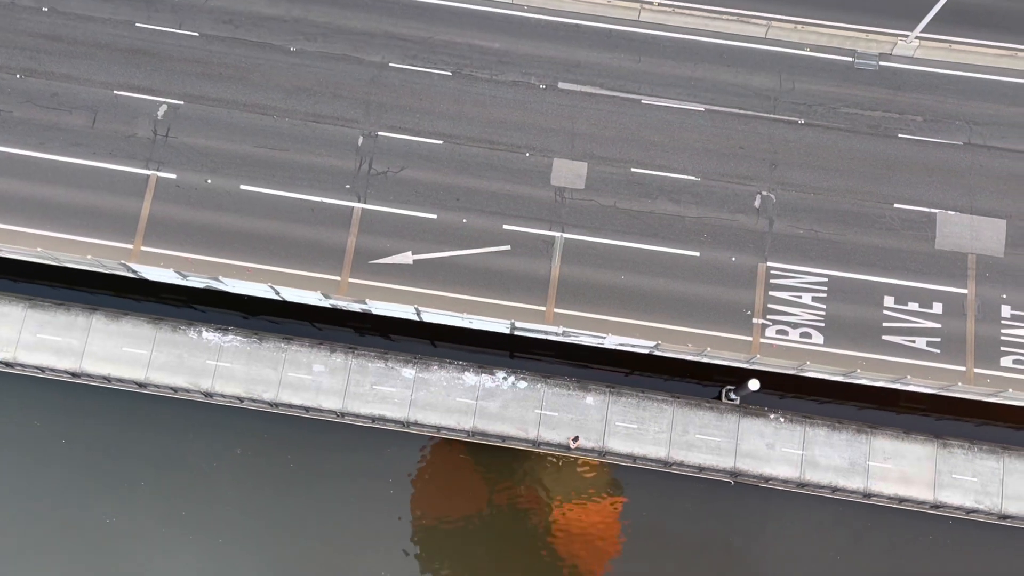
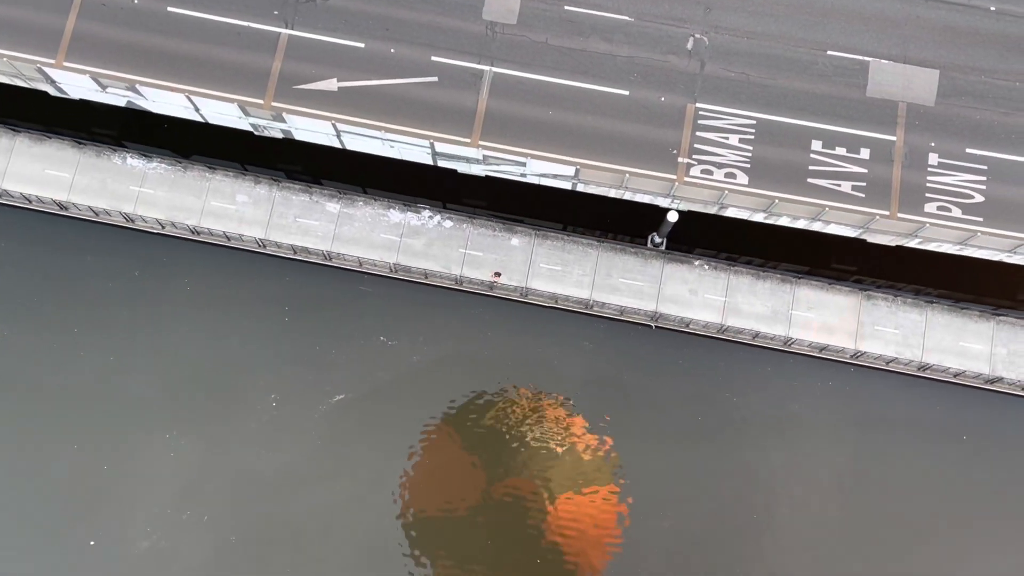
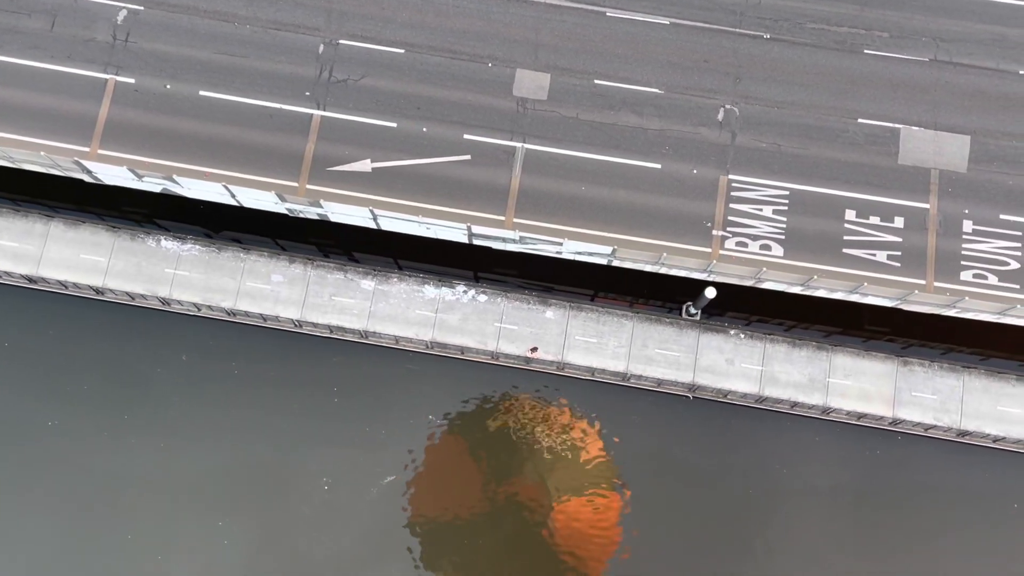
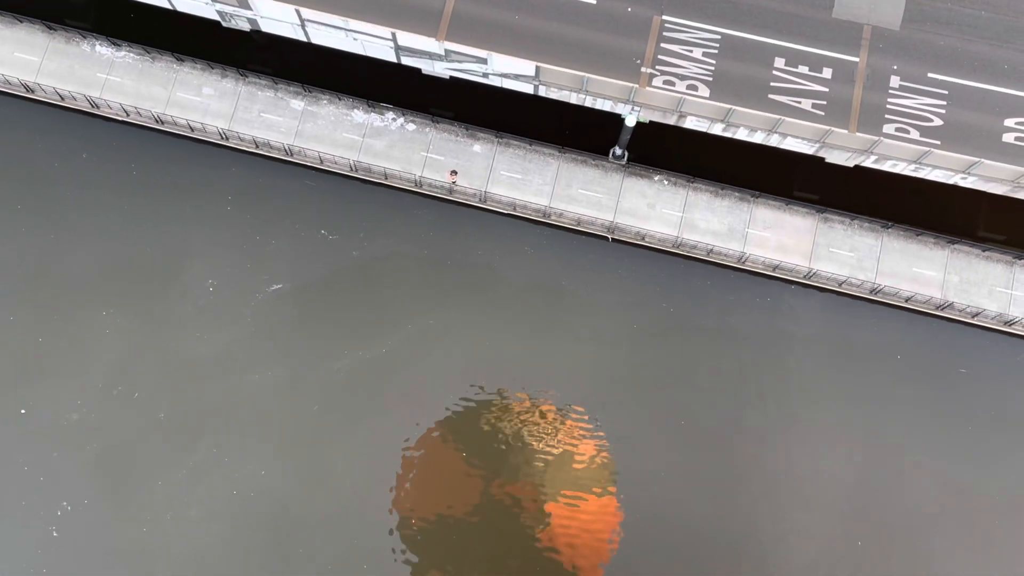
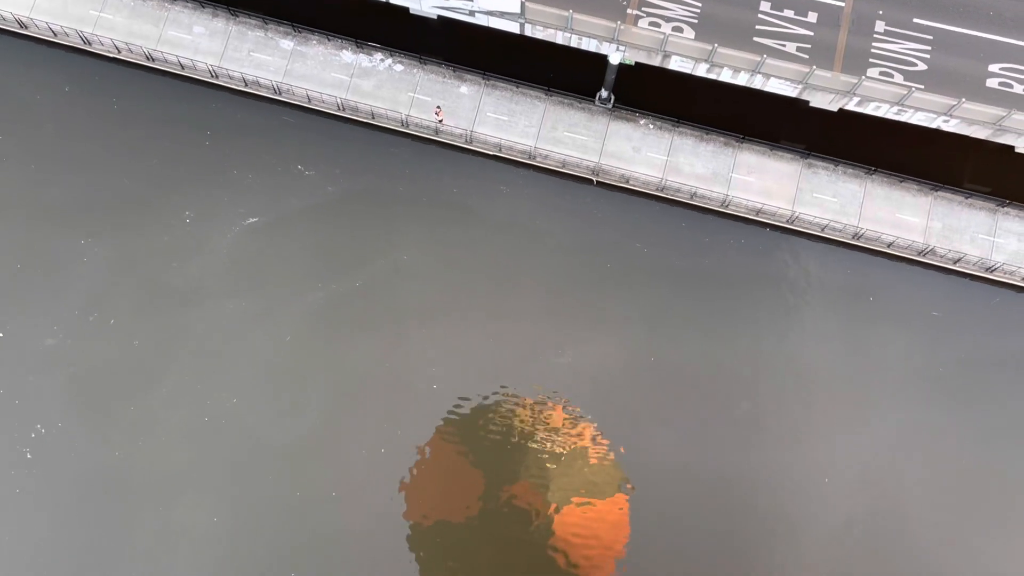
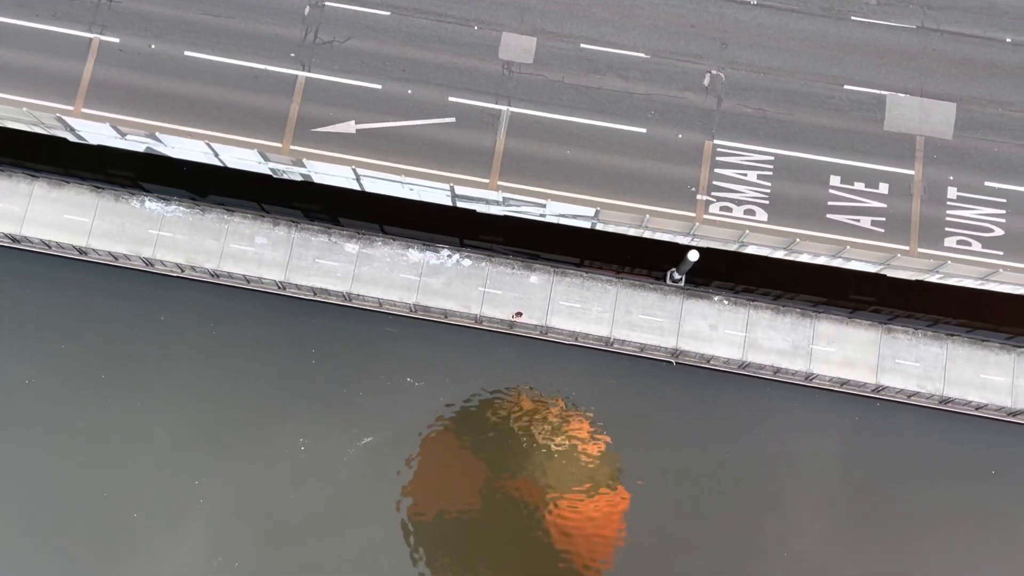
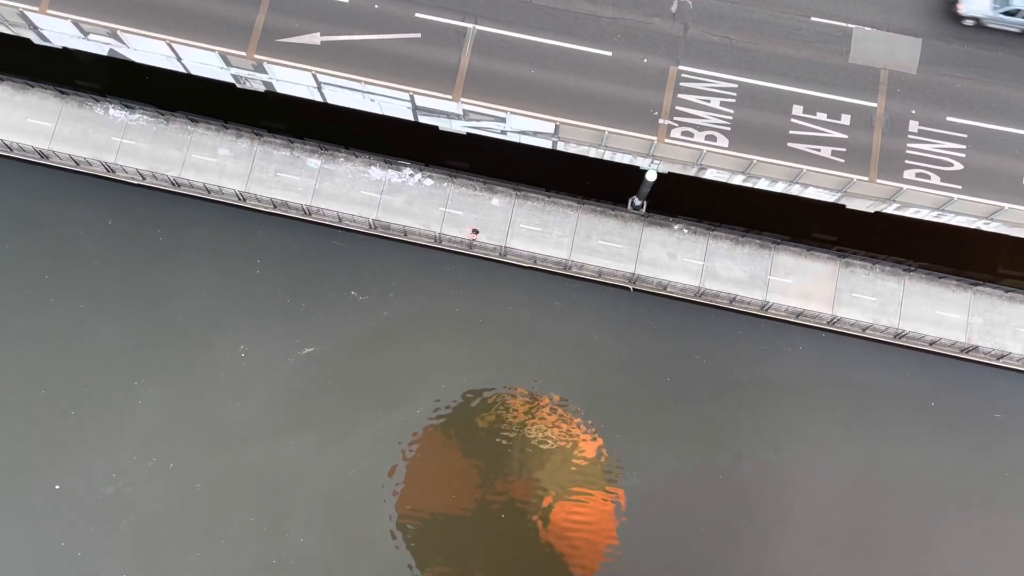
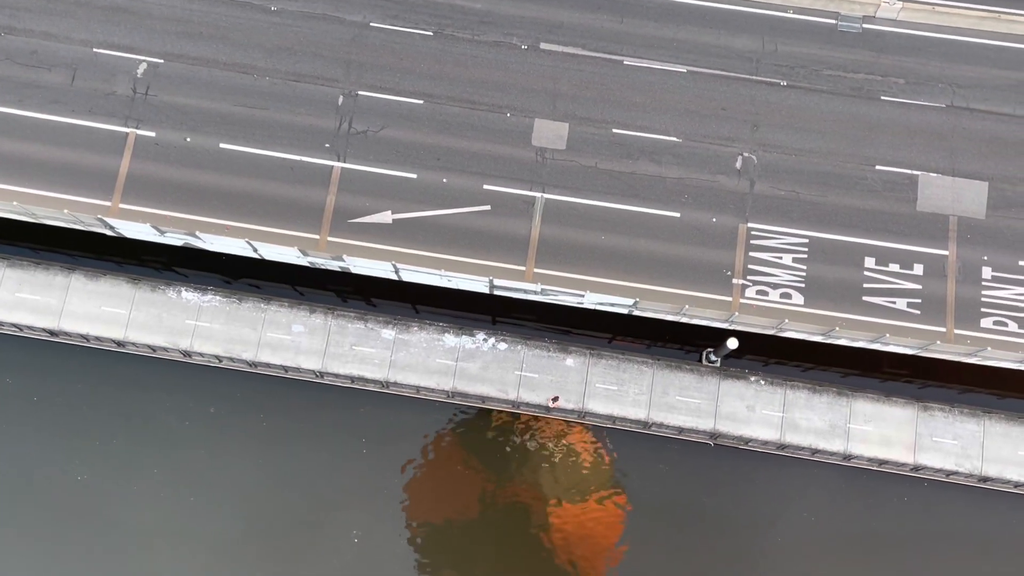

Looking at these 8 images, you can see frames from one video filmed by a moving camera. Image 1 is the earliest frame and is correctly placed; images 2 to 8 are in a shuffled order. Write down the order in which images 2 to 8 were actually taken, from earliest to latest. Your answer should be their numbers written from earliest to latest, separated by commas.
8, 3, 6, 2, 7, 4, 5
